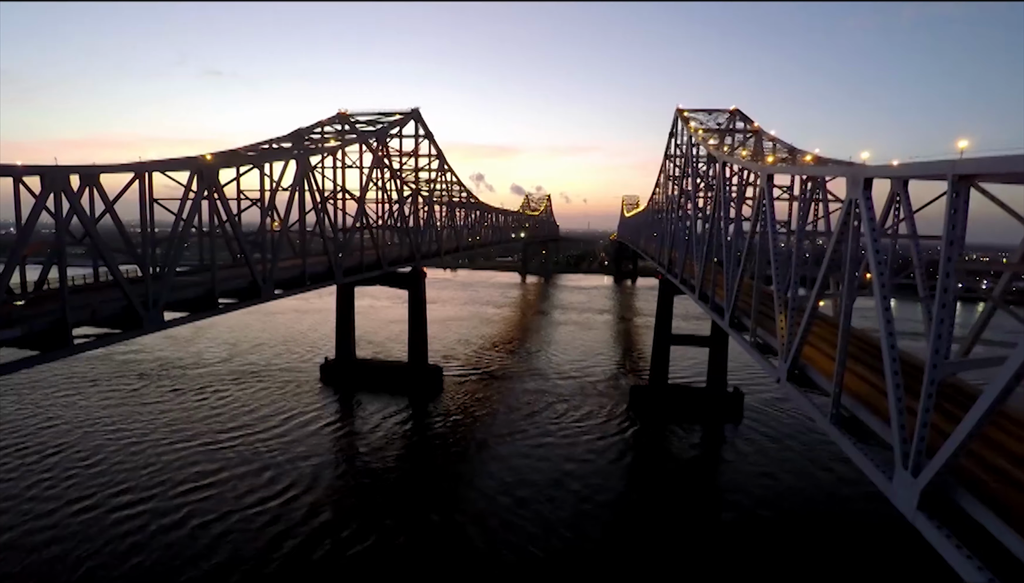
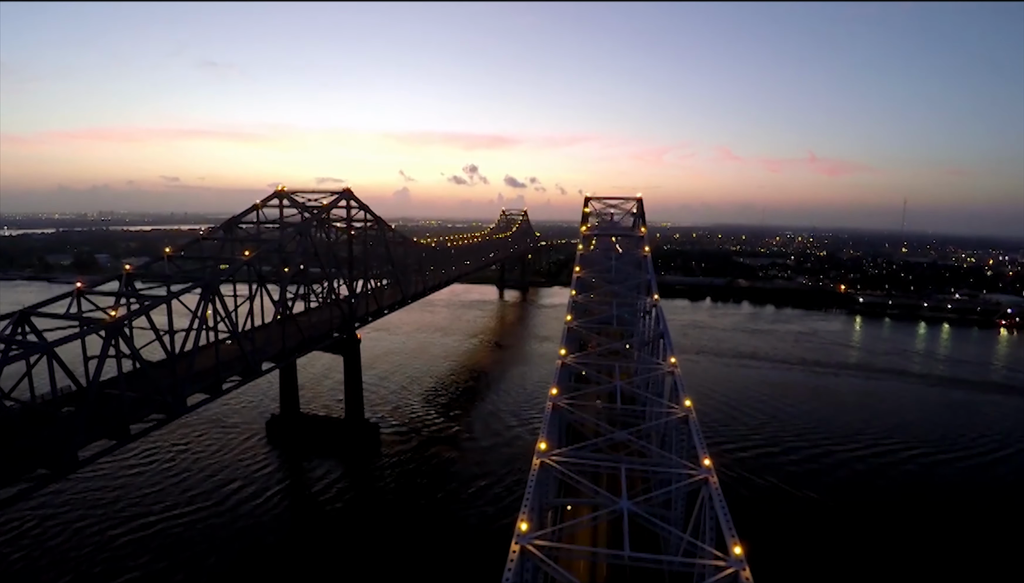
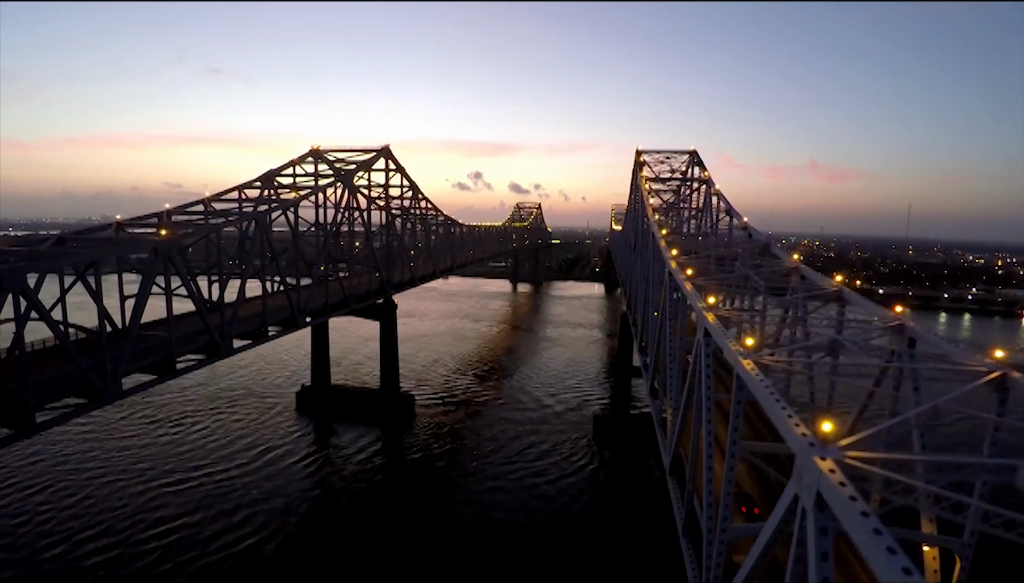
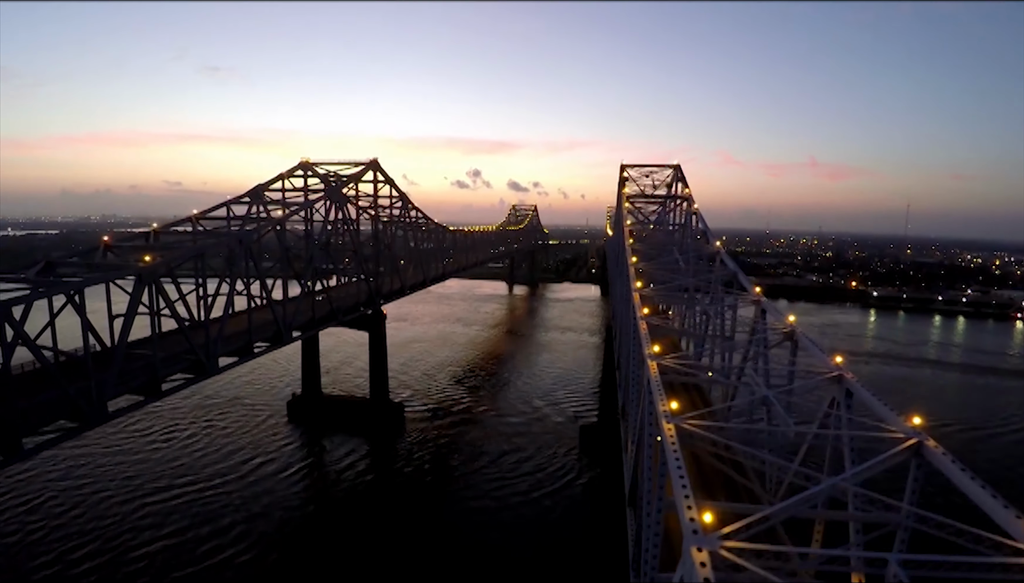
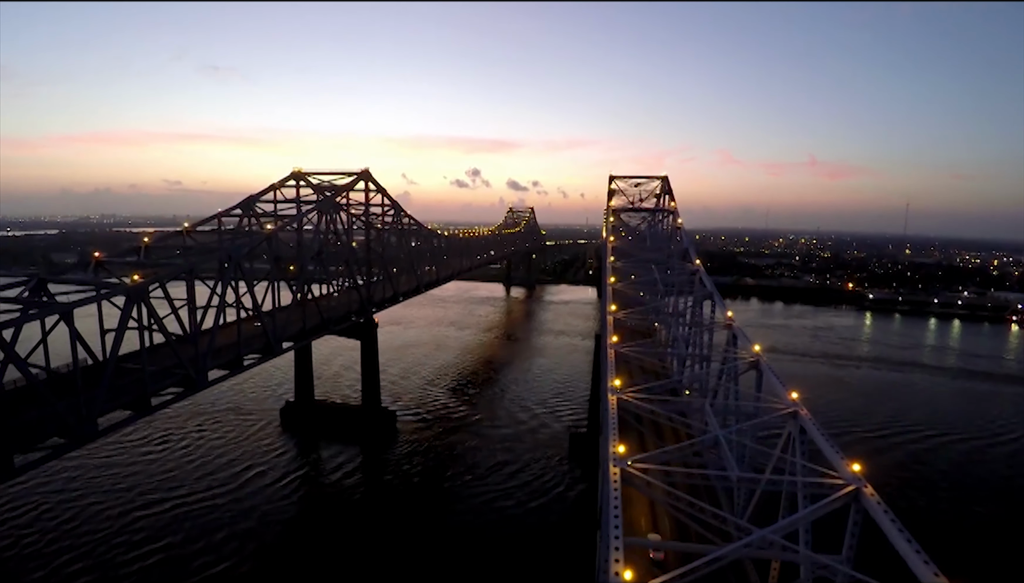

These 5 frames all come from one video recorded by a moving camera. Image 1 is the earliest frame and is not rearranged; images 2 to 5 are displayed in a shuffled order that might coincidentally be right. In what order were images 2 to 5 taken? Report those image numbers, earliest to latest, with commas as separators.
3, 4, 5, 2
